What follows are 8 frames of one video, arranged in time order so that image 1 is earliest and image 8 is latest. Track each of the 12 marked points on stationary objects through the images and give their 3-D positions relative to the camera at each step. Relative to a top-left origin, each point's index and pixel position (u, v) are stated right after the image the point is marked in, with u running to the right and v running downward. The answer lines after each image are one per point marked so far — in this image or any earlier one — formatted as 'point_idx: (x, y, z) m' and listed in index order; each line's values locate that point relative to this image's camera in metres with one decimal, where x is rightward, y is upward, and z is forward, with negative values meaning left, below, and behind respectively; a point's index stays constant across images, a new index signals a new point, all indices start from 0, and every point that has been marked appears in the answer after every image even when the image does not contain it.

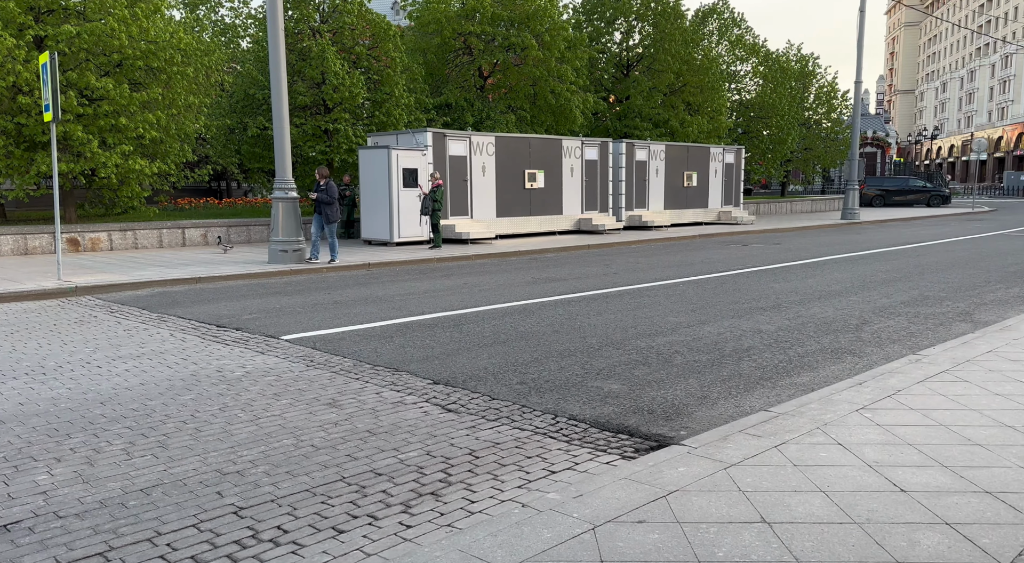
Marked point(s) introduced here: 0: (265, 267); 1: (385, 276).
0: (-4.3, +0.2, +15.8) m
1: (-2.2, +0.1, +15.3) m
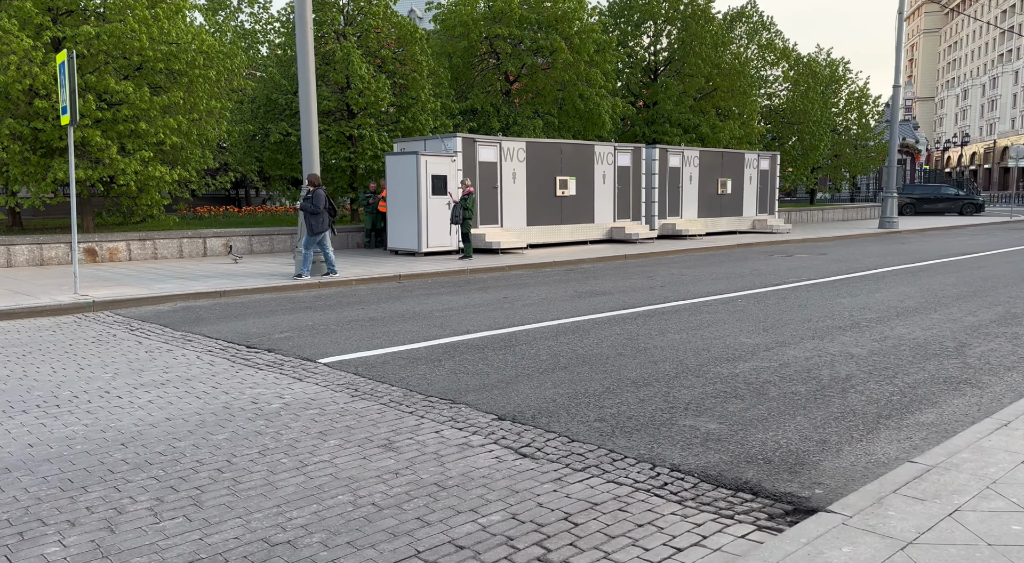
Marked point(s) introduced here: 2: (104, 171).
0: (-3.7, 0.0, +15.0) m
1: (-1.5, -0.1, +14.4) m
2: (-8.3, +2.3, +18.3) m
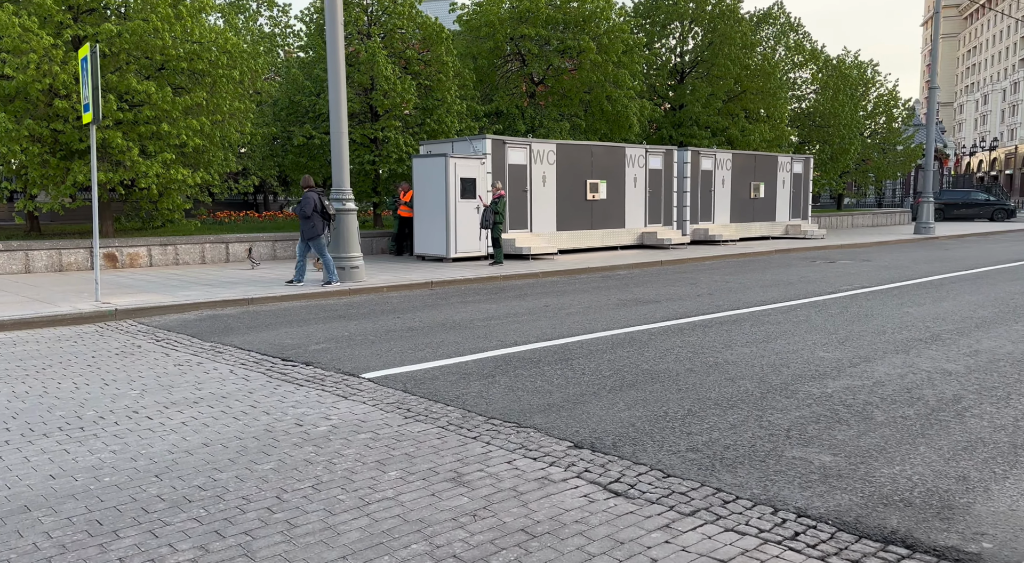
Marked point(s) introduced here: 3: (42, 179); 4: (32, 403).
0: (-3.1, -0.1, +14.3) m
1: (-0.9, -0.2, +13.8) m
2: (-7.7, +2.1, +17.8) m
3: (-9.2, +2.0, +17.6) m
4: (-3.6, -0.9, +6.8) m
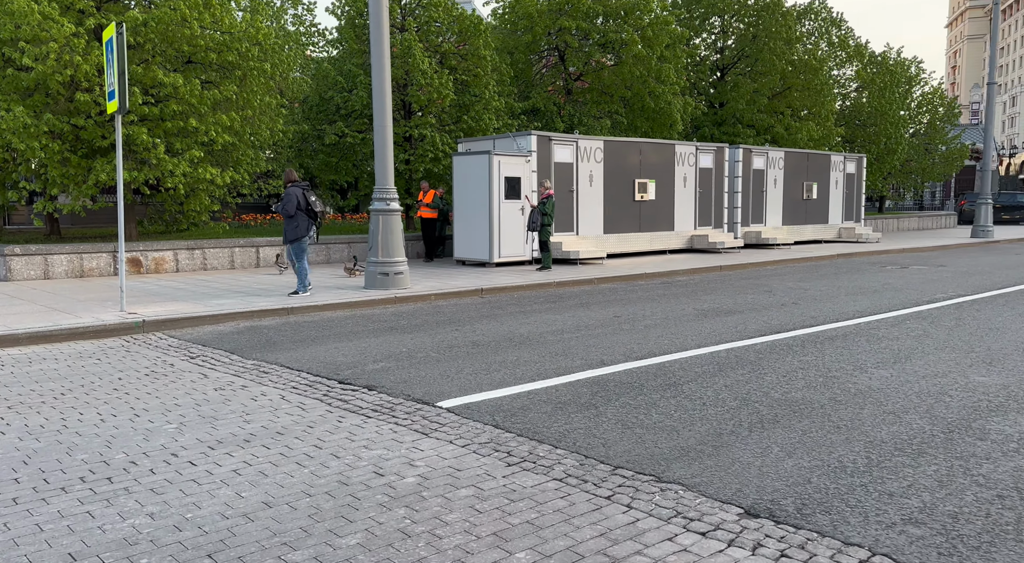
0: (-2.2, -0.2, +13.1) m
1: (0.0, -0.3, +12.5) m
2: (-6.7, +2.0, +16.7) m
3: (-8.3, +1.9, +16.5) m
4: (-2.9, -1.0, +5.6) m
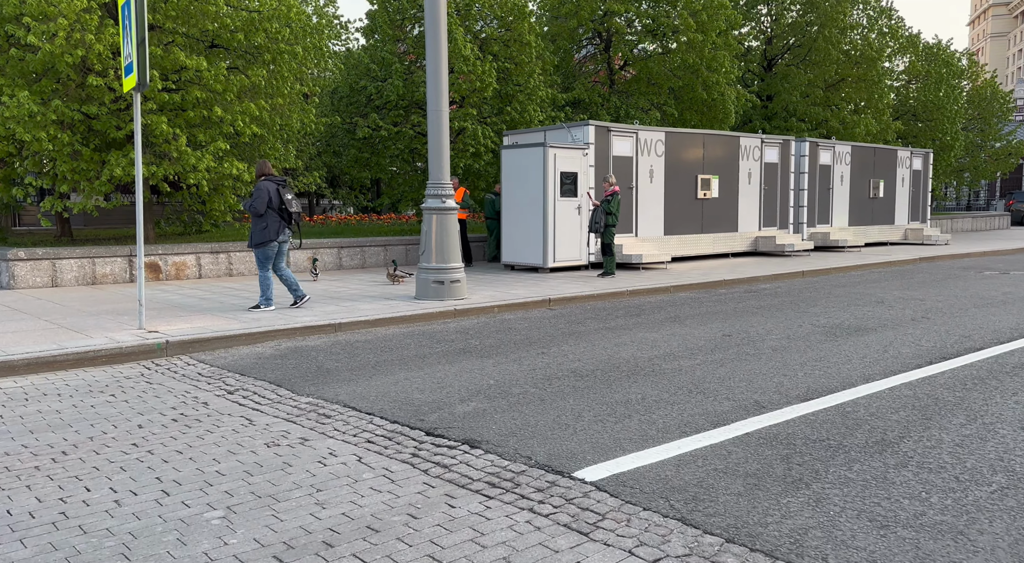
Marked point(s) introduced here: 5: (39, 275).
0: (-1.2, -0.3, +11.4) m
1: (+0.9, -0.5, +10.7) m
2: (-5.7, +1.9, +15.0) m
3: (-7.2, +1.8, +14.8) m
4: (-2.0, -1.1, +3.8) m
5: (-7.2, +0.1, +13.6) m
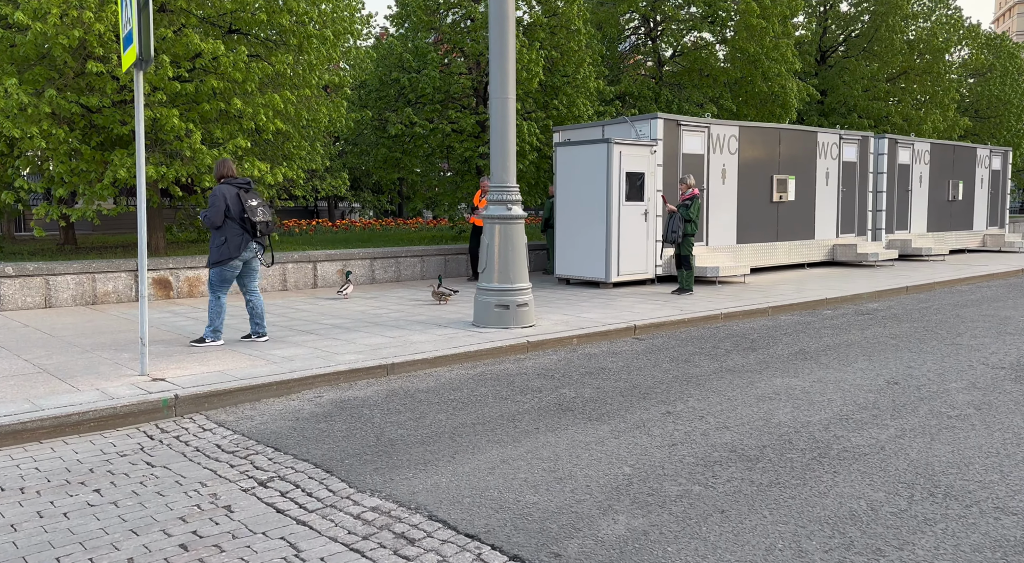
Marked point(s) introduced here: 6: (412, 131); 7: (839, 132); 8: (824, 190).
0: (-0.3, -0.6, +9.3) m
1: (+1.8, -0.7, +8.7) m
2: (-4.8, +1.6, +13.0) m
3: (-6.3, +1.5, +12.8) m
4: (-1.2, -1.4, +1.8) m
5: (-6.3, -0.2, +11.7) m
6: (-2.1, +3.3, +19.4) m
7: (+6.7, +3.1, +18.5) m
8: (+6.4, +1.8, +18.3) m
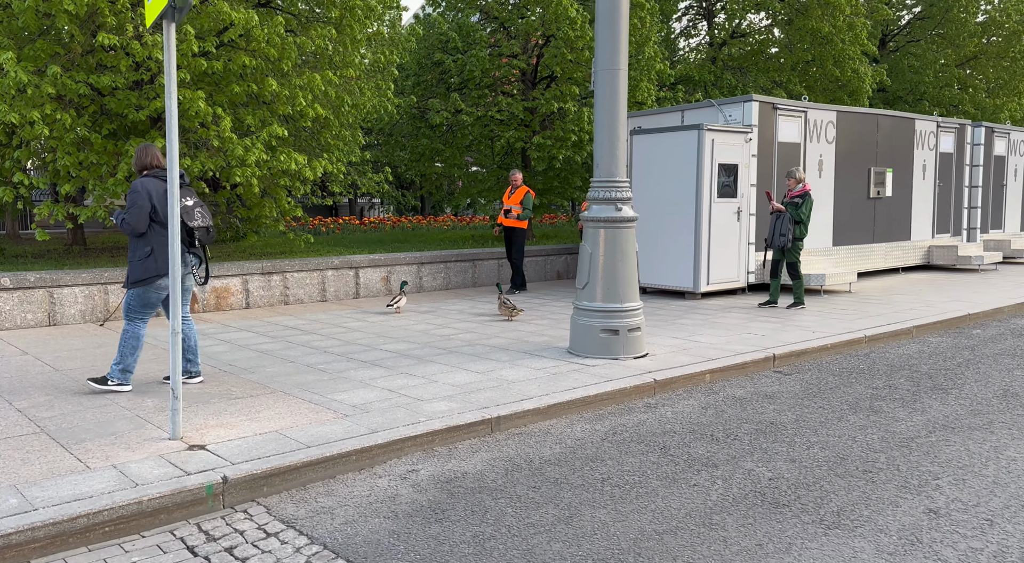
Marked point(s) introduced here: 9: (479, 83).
0: (+0.7, -0.8, +7.4) m
1: (+2.8, -0.9, +6.7) m
2: (-3.7, +1.5, +11.1) m
3: (-5.3, +1.4, +11.0) m
4: (-0.3, -1.6, -0.1) m
5: (-5.2, -0.3, +9.8) m
6: (-1.0, +3.2, +17.4) m
7: (+7.8, +3.0, +16.5) m
8: (+7.5, +1.7, +16.3) m
9: (-0.6, +3.9, +17.8) m
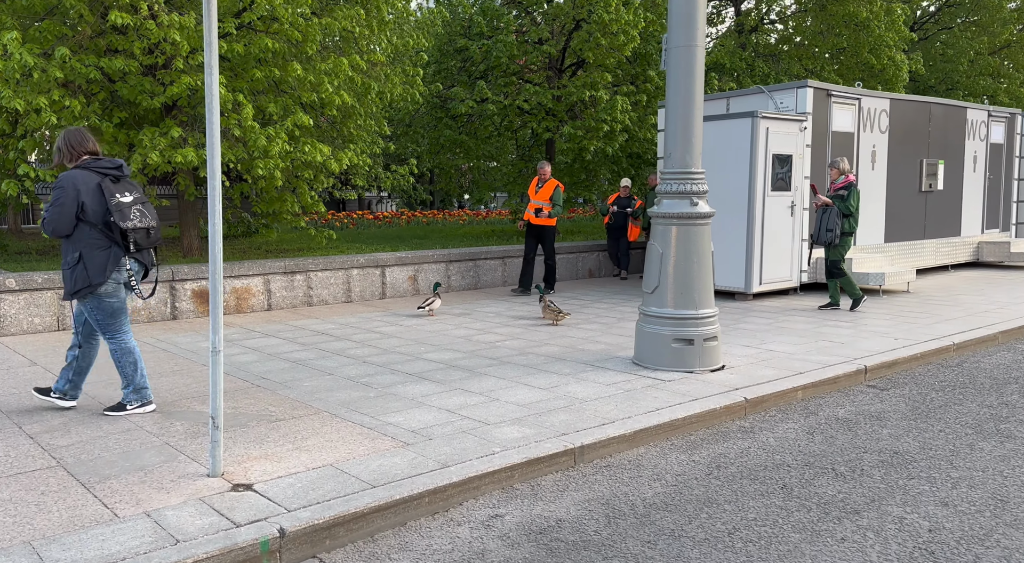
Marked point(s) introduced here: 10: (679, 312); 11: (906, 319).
0: (+1.2, -0.8, +6.6) m
1: (+3.3, -1.0, +5.9) m
2: (-3.2, +1.5, +10.3) m
3: (-4.8, +1.4, +10.1) m
4: (+0.2, -1.7, -0.9) m
5: (-4.7, -0.3, +9.0) m
6: (-0.5, +3.2, +16.6) m
7: (+8.3, +3.0, +15.6) m
8: (+8.0, +1.8, +15.5) m
9: (-0.1, +4.0, +16.9) m
10: (+1.4, -0.3, +7.4) m
11: (+4.4, -0.4, +10.2) m
